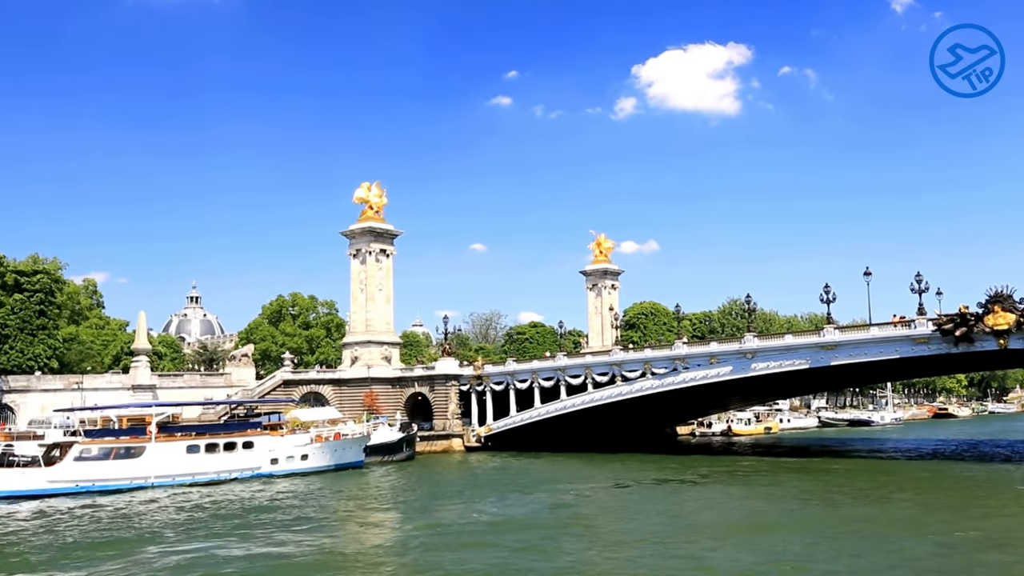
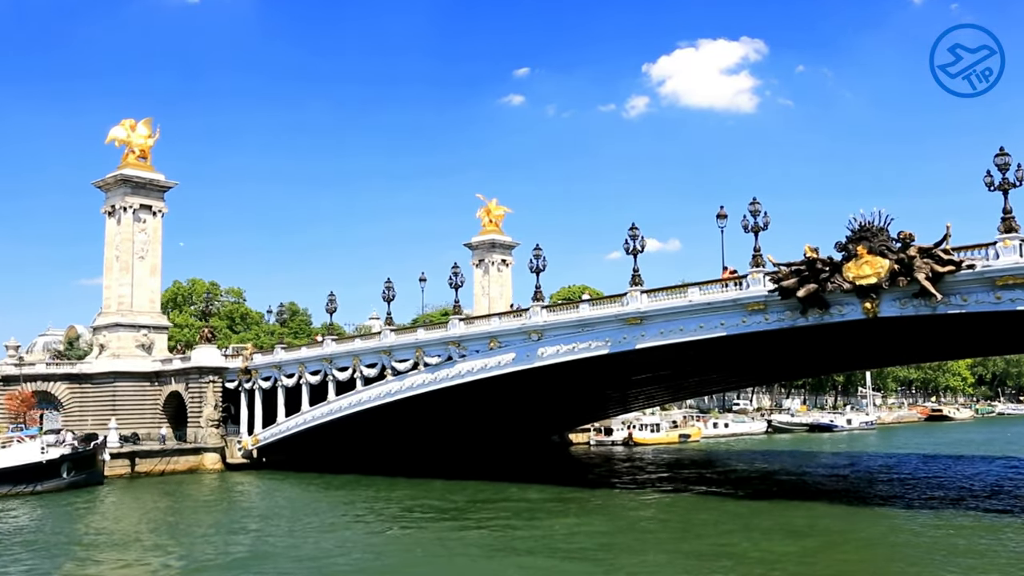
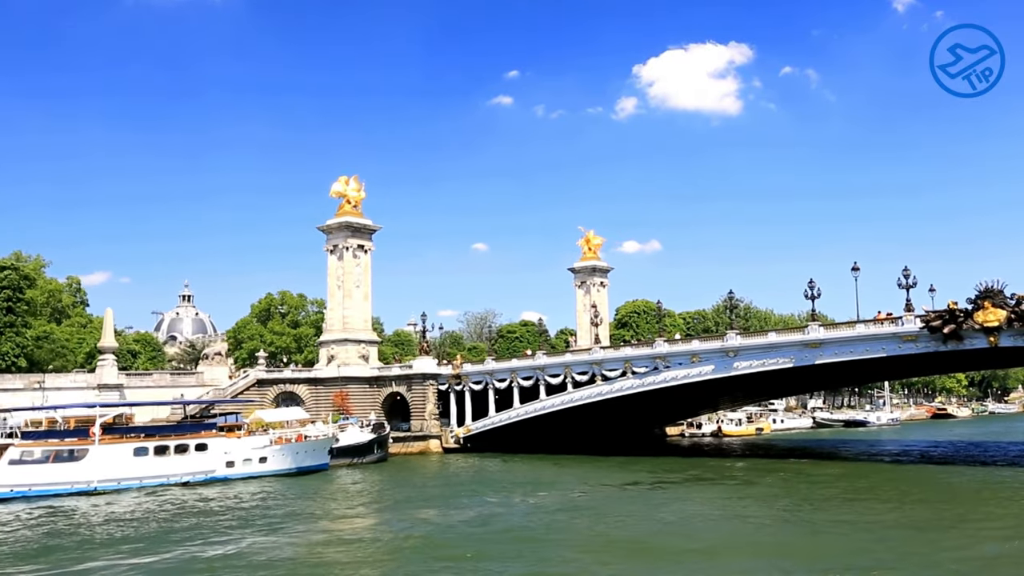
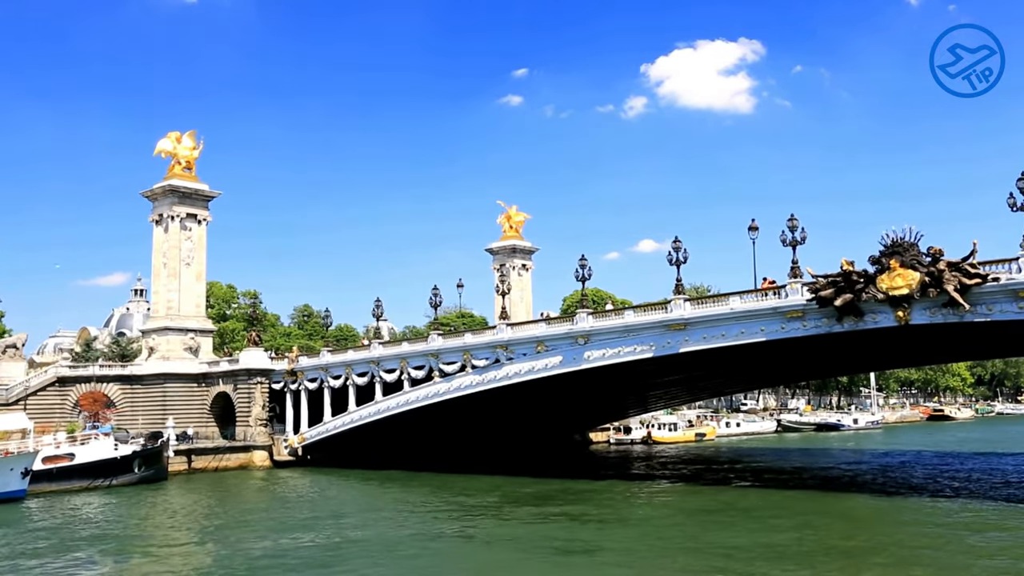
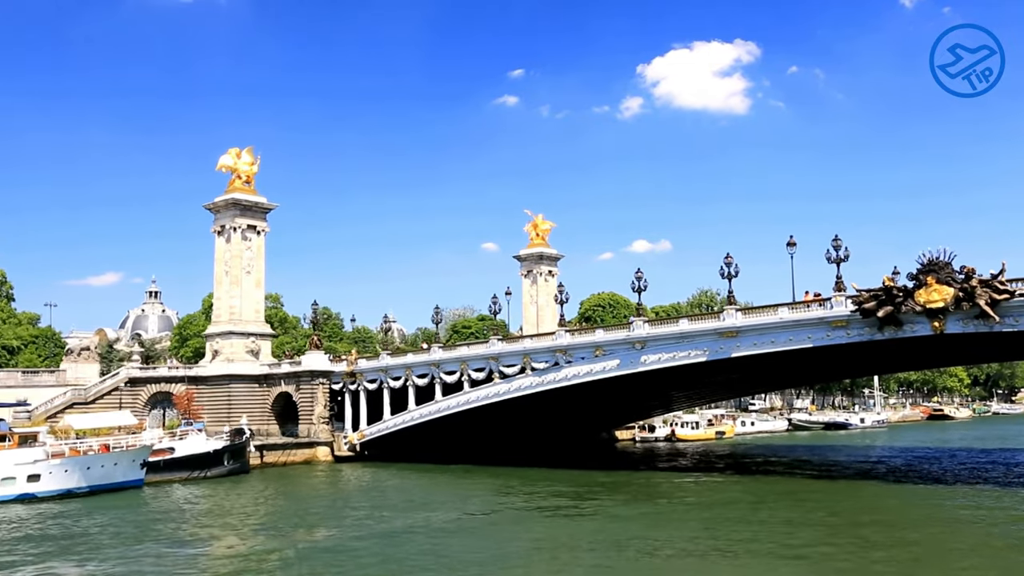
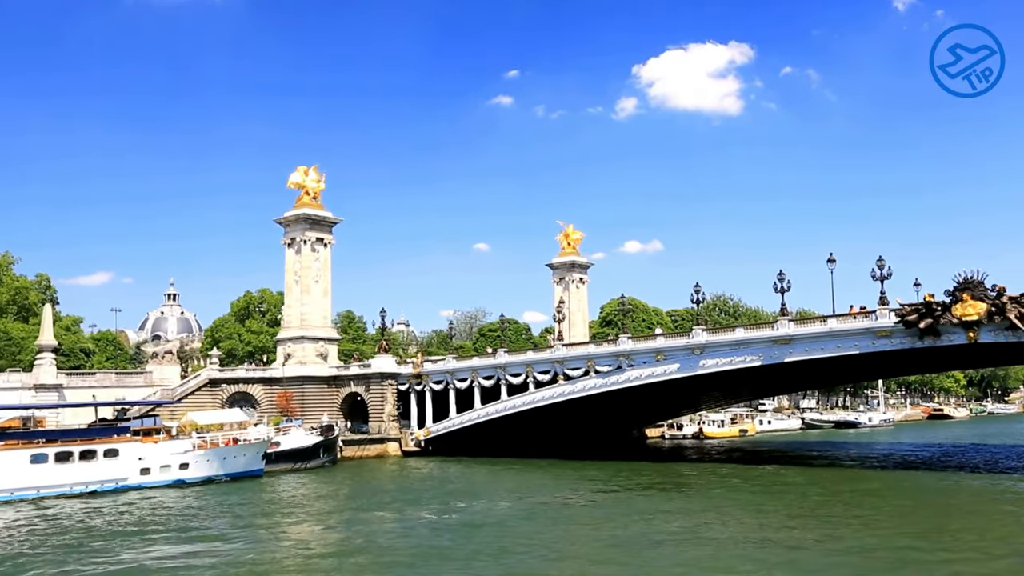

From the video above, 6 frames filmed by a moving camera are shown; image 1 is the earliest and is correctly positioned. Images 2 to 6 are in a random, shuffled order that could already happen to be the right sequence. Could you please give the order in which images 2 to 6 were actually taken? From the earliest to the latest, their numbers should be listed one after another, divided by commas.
3, 6, 5, 4, 2
